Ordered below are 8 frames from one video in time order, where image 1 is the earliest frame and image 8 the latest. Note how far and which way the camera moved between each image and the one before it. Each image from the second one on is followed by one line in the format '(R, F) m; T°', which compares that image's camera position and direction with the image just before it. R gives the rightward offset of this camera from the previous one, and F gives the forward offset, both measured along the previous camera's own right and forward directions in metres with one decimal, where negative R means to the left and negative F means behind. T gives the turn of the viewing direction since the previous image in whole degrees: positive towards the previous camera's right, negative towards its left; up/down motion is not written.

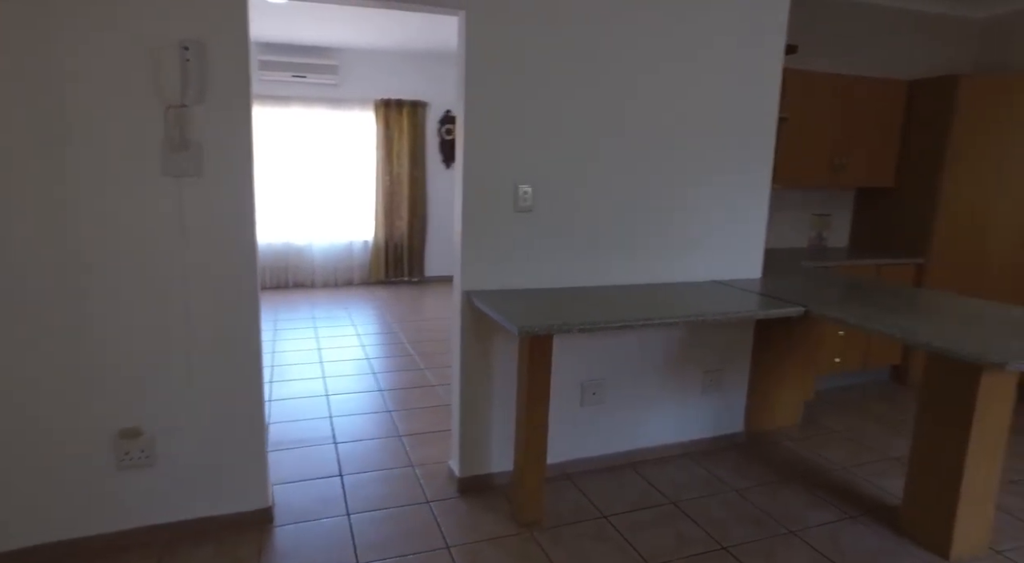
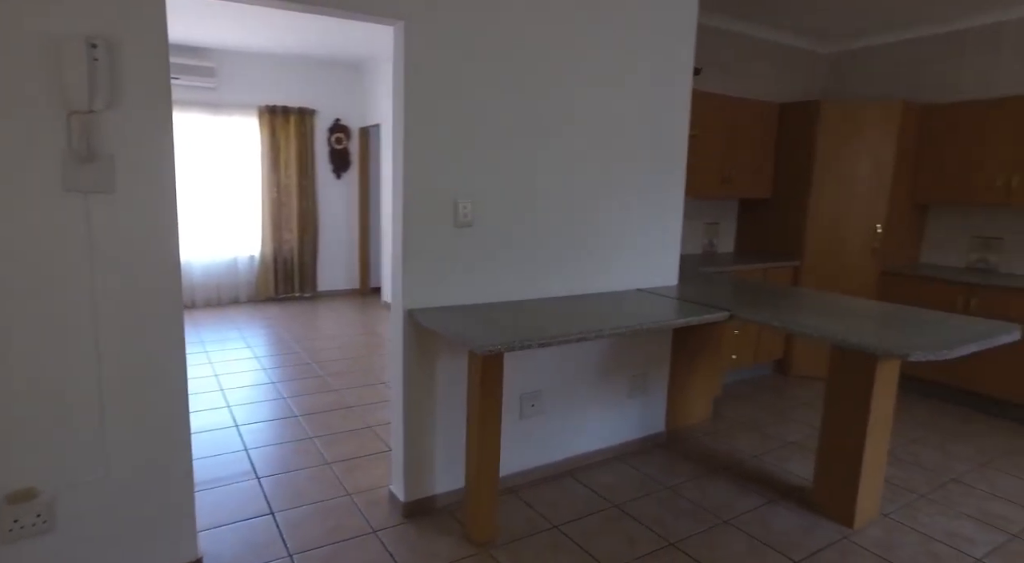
(-0.3, 0.0) m; +12°
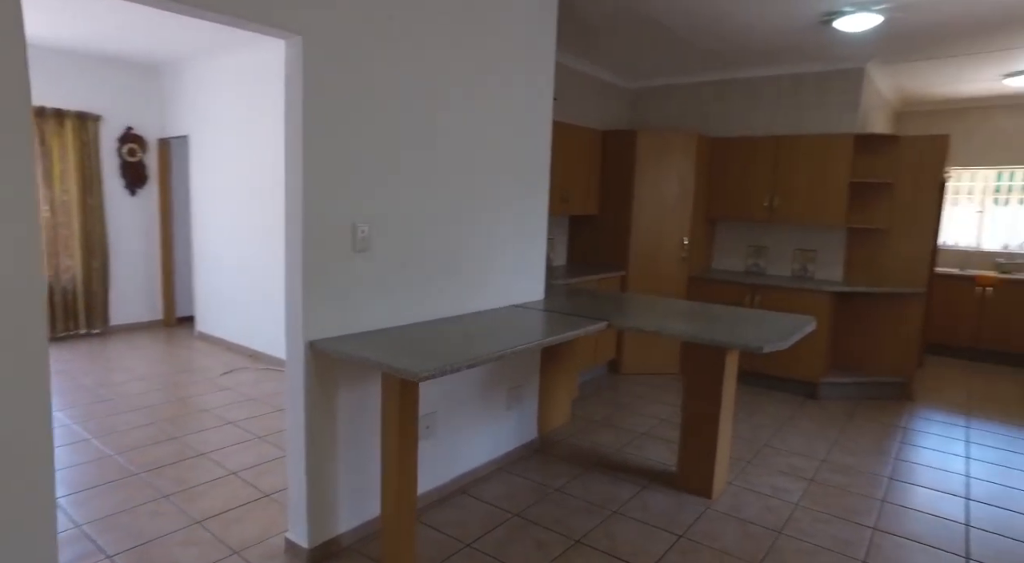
(-0.4, 0.0) m; +19°
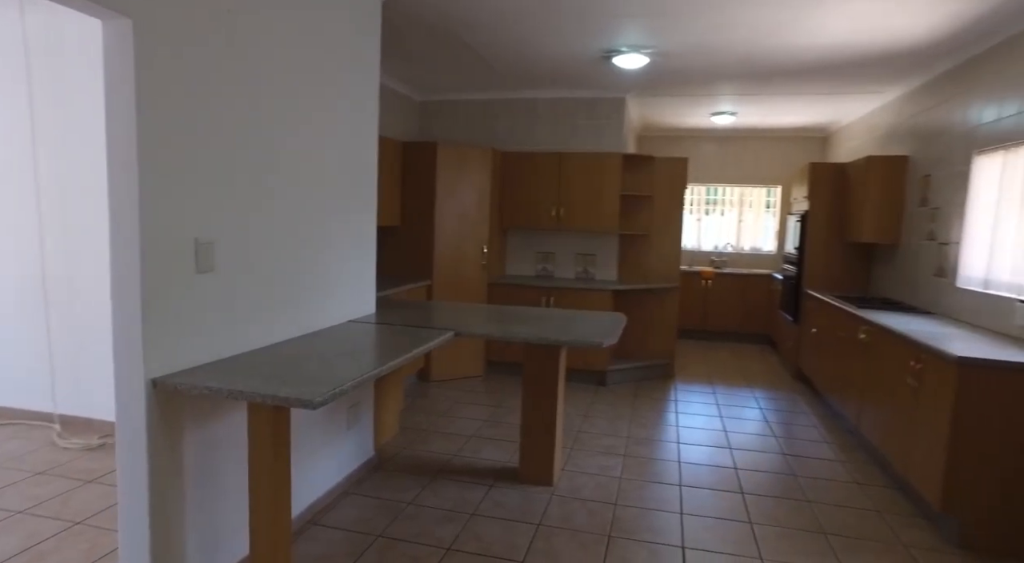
(-0.4, 0.0) m; +23°
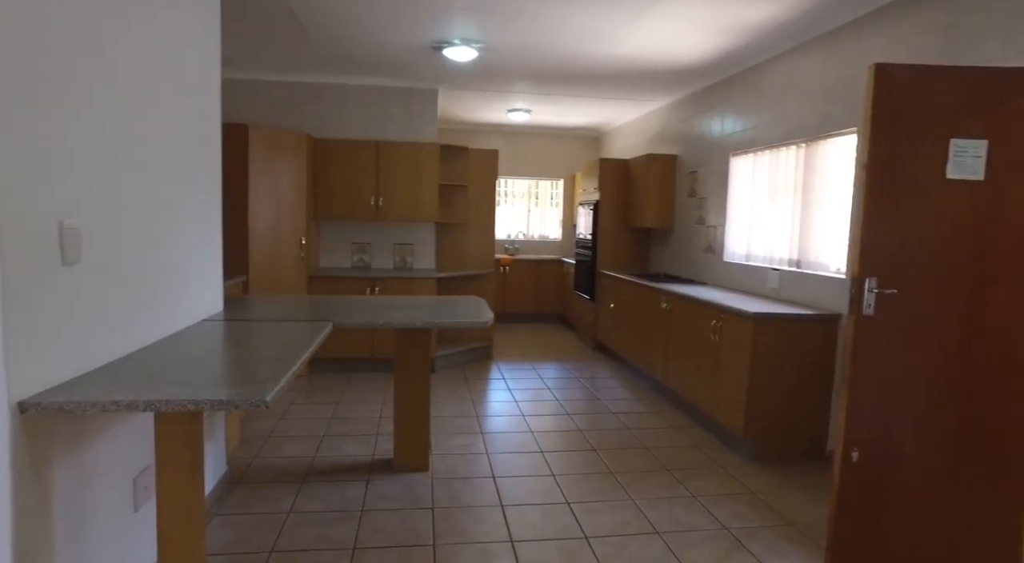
(-0.5, 0.0) m; +22°
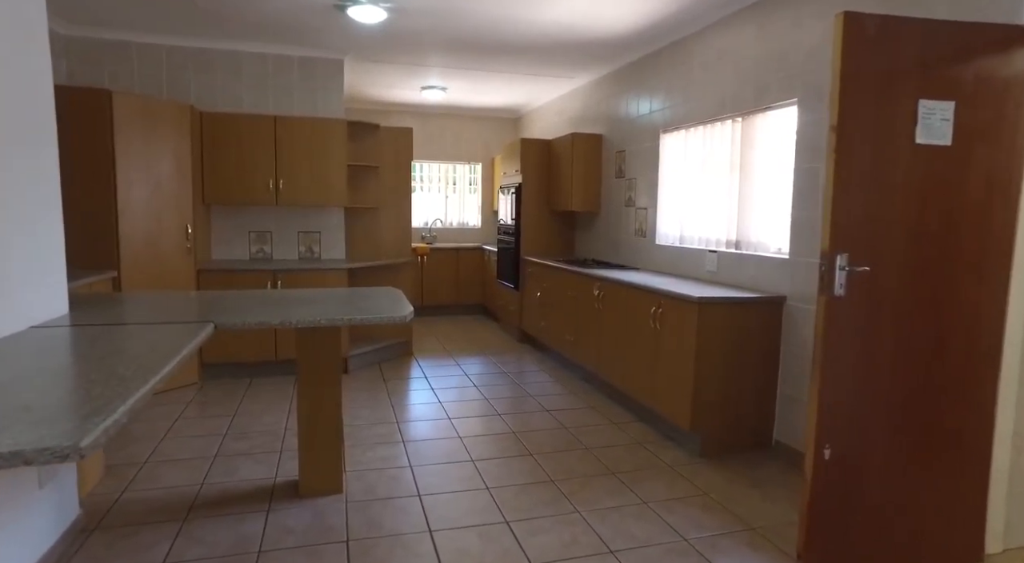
(0.0, +0.4) m; +8°
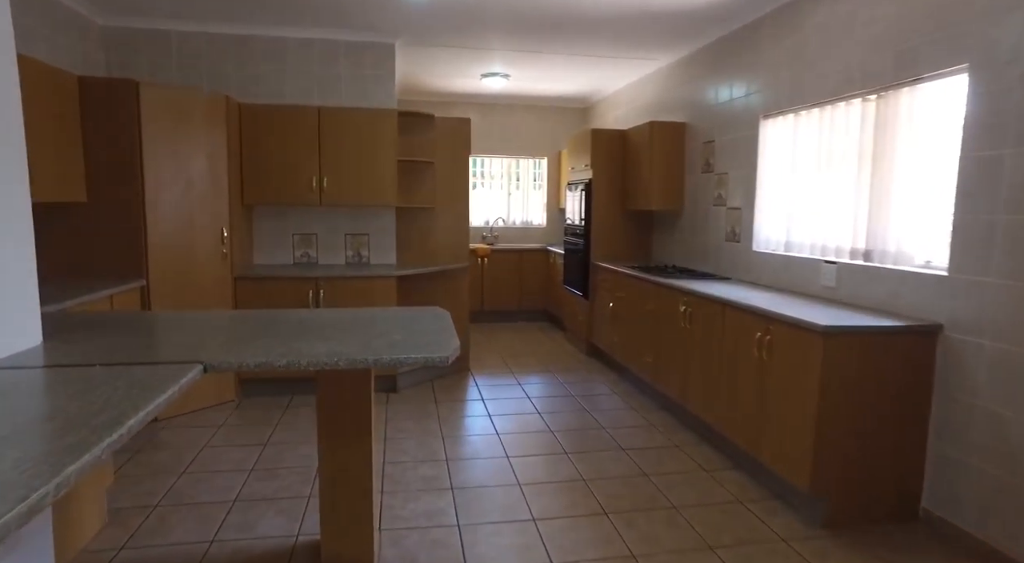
(0.0, +0.6) m; -6°
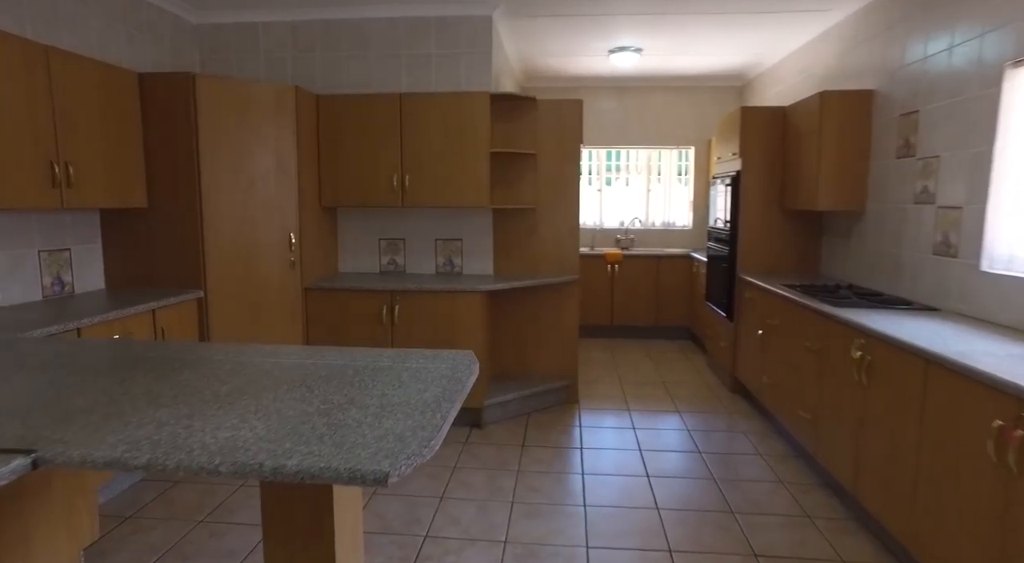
(+0.3, +0.8) m; -15°
